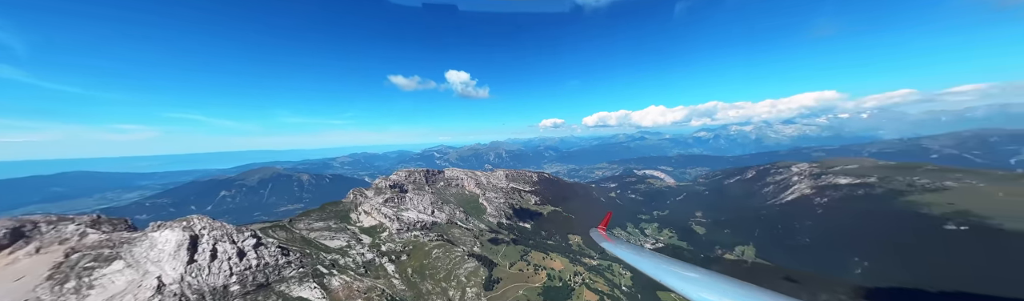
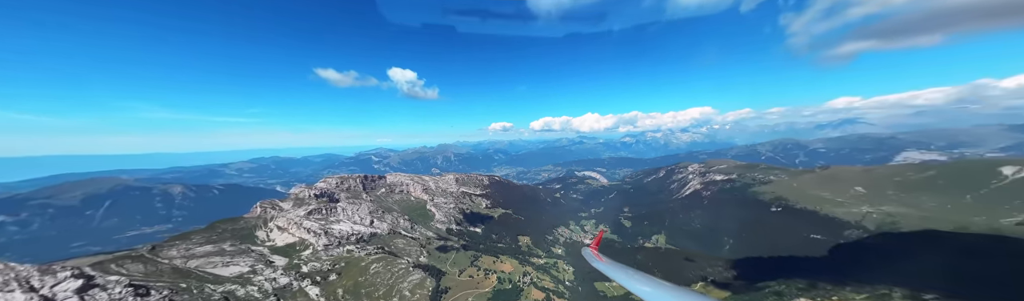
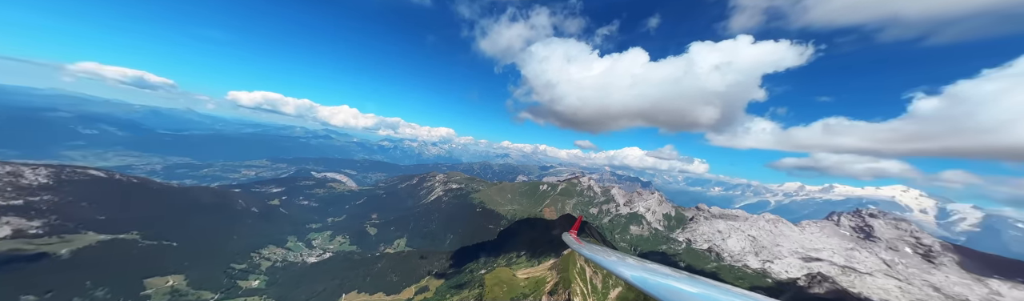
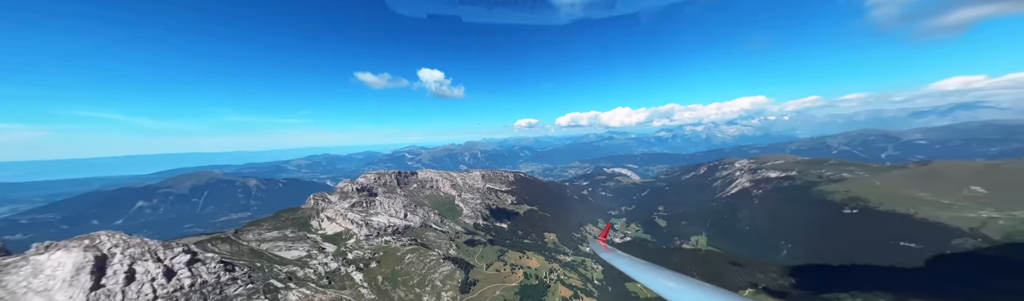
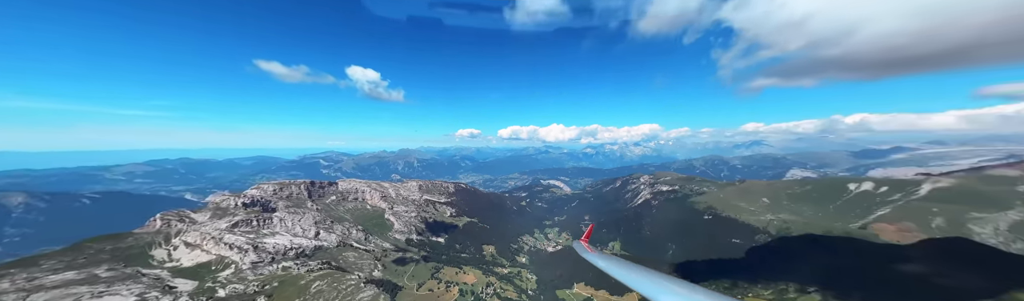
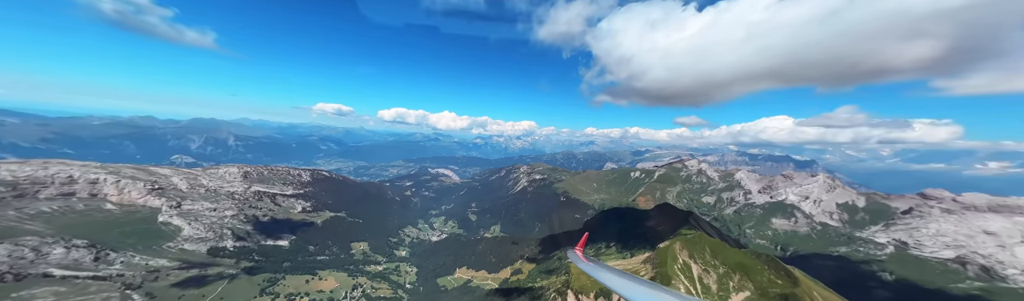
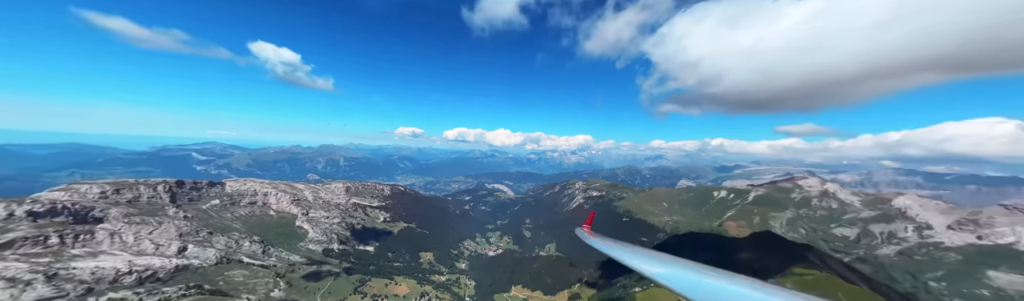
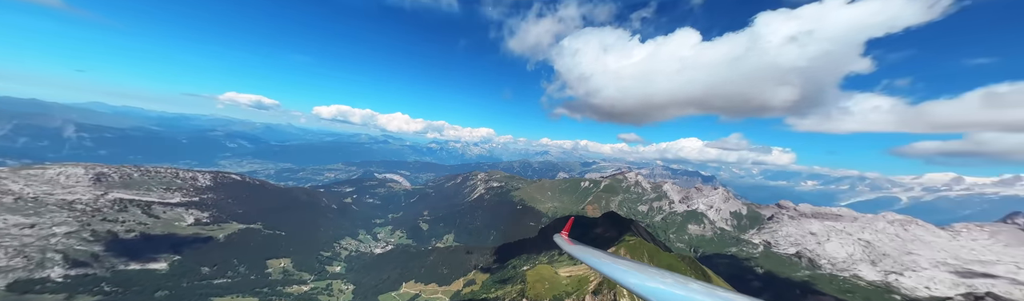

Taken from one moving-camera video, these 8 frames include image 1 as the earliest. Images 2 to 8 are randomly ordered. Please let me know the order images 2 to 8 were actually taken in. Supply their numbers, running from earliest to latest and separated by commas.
4, 2, 5, 7, 6, 8, 3
